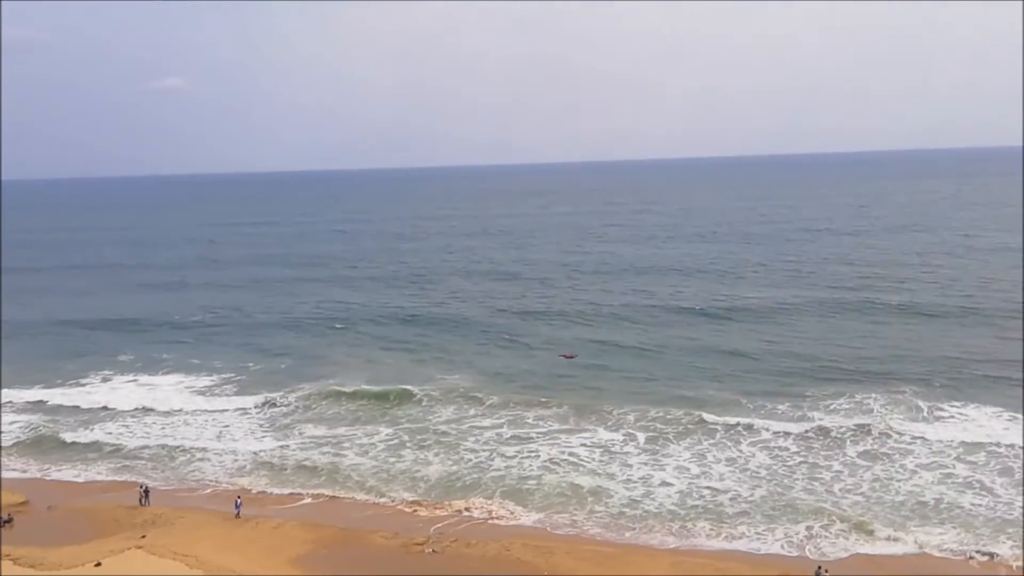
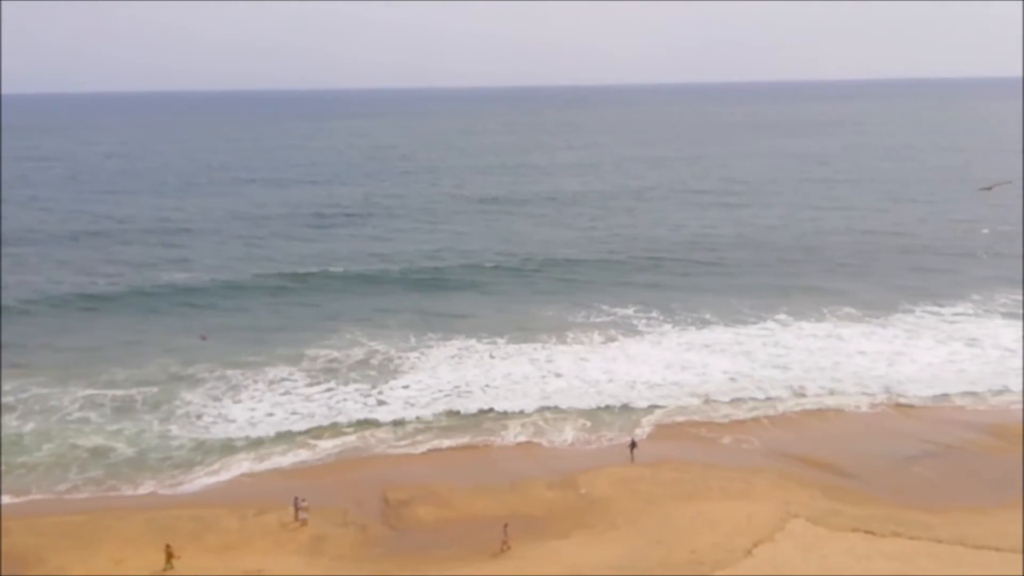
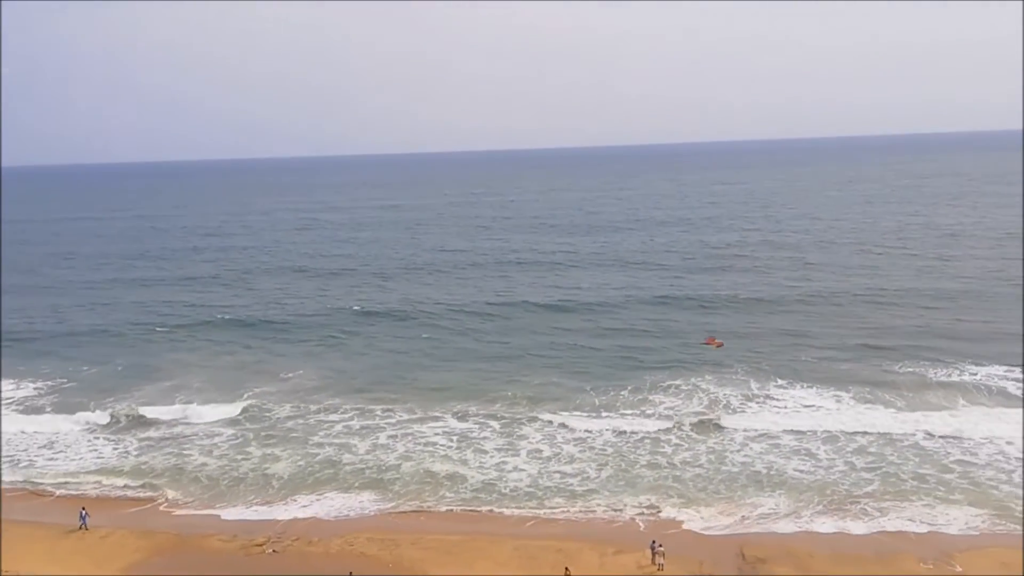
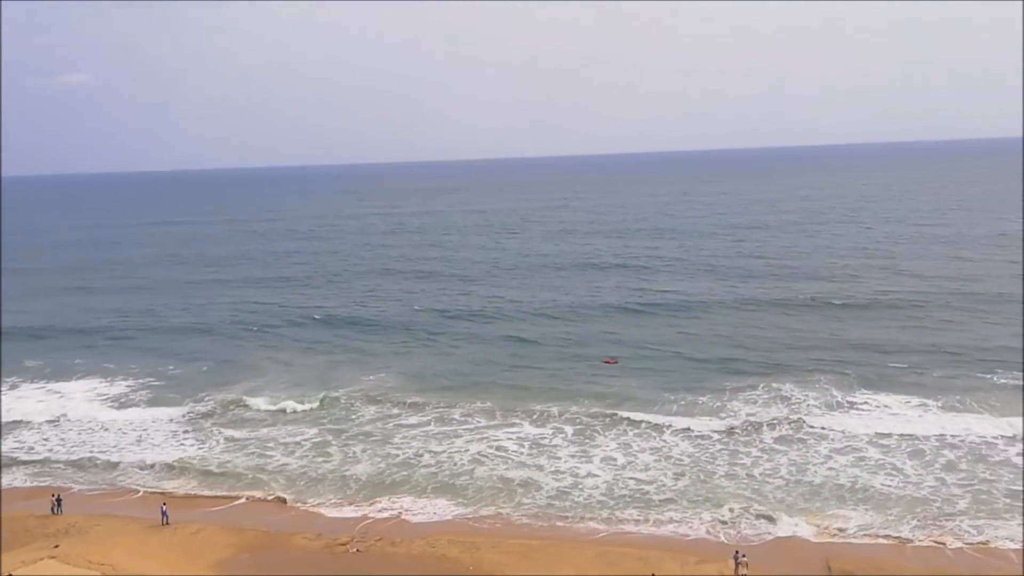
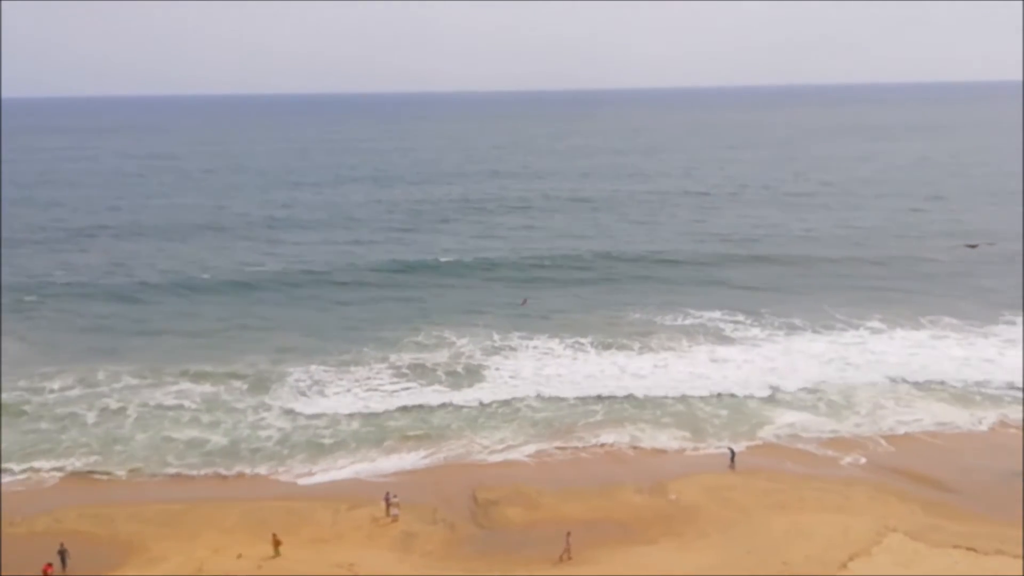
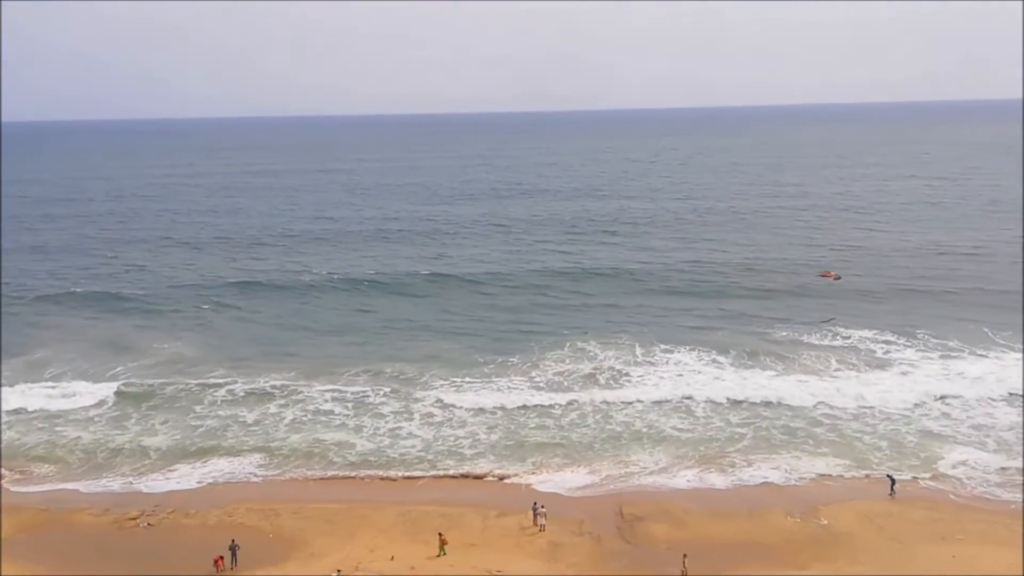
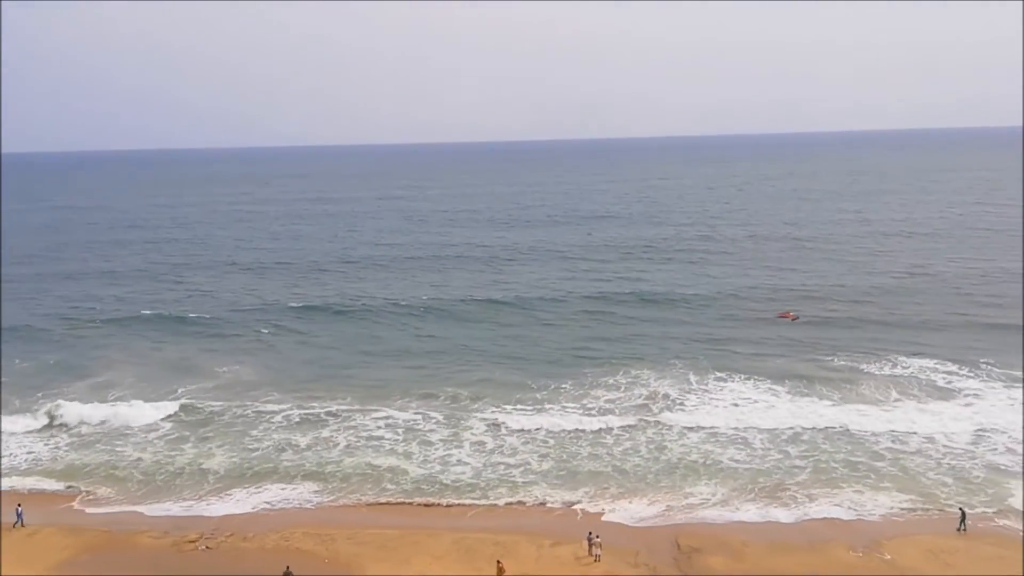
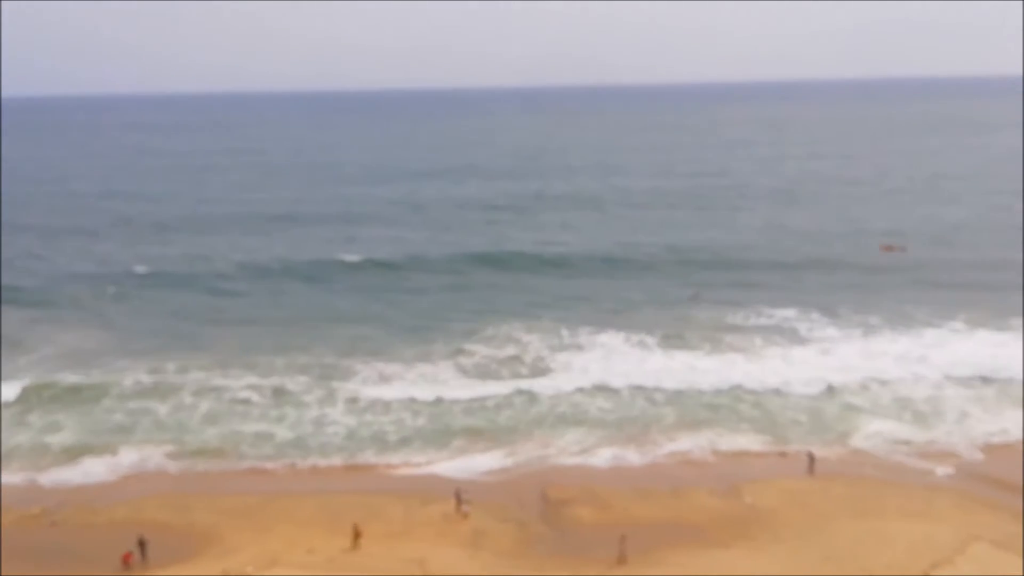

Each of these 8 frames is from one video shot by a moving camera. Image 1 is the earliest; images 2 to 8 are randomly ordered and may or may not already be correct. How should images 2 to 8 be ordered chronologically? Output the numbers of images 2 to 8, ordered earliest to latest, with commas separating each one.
4, 3, 7, 6, 8, 5, 2
